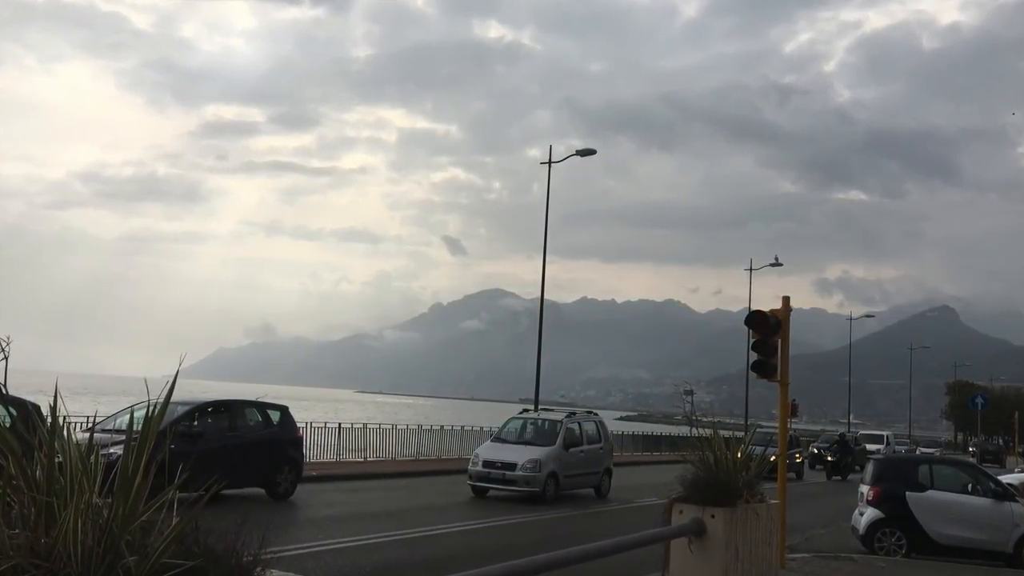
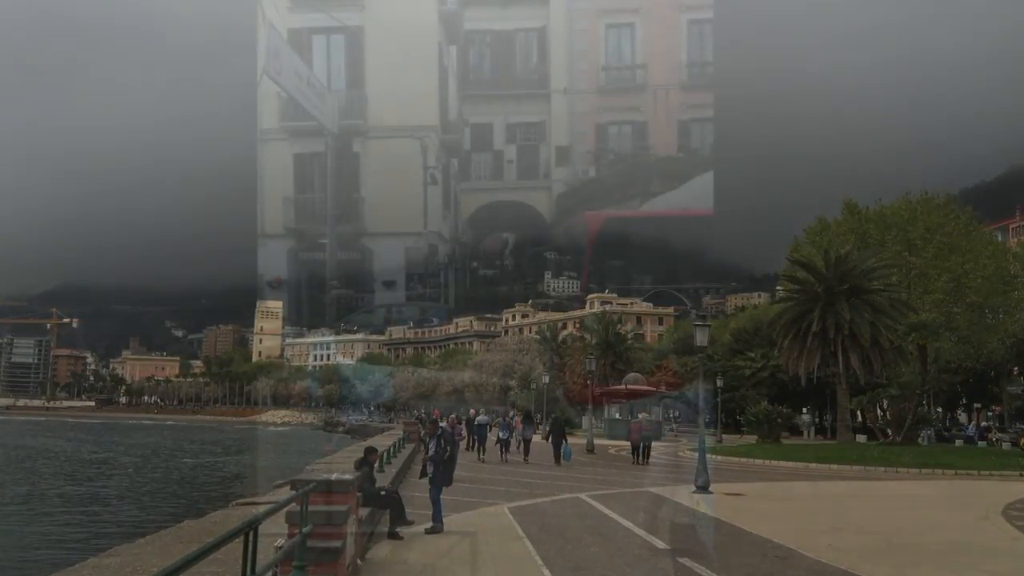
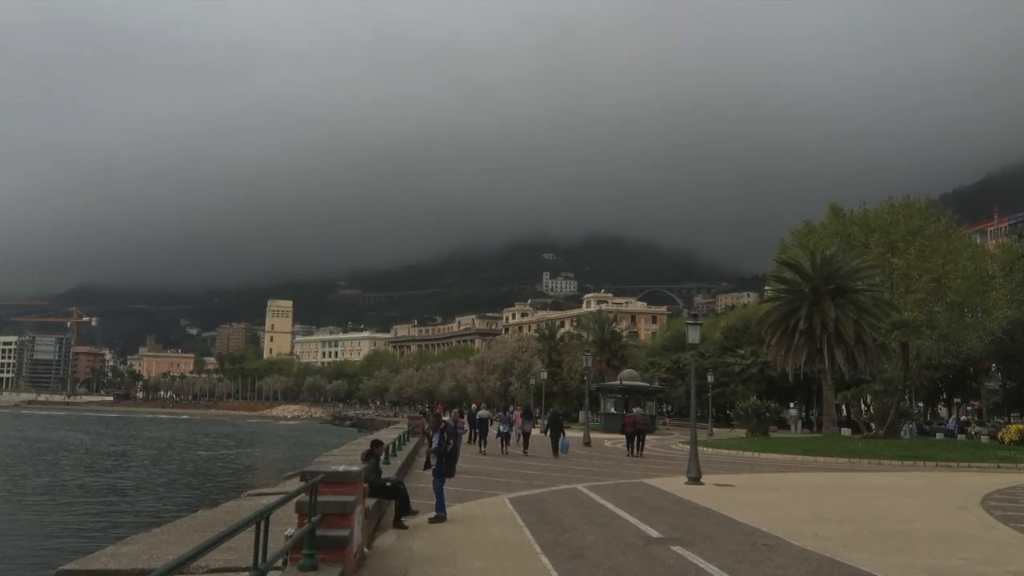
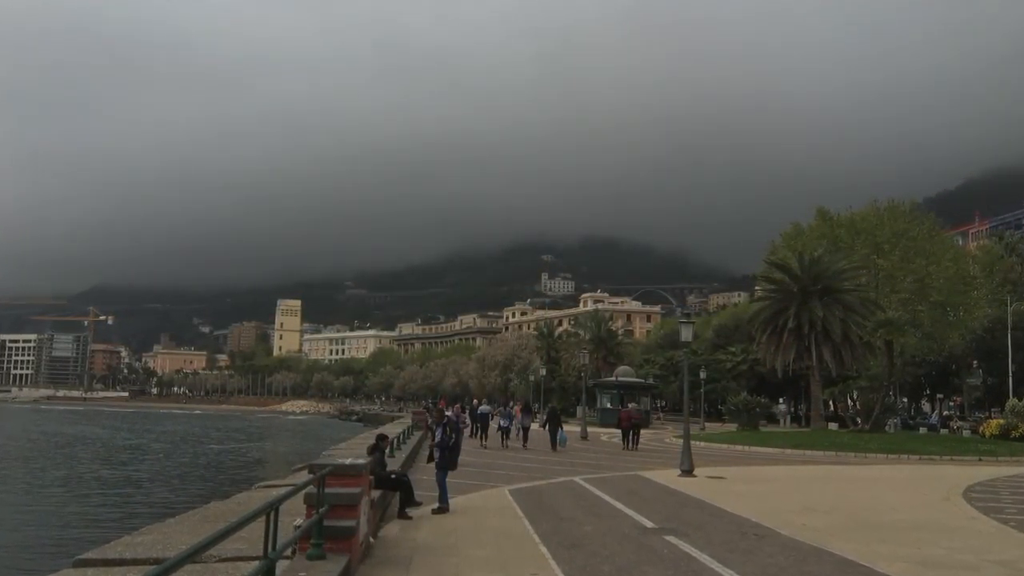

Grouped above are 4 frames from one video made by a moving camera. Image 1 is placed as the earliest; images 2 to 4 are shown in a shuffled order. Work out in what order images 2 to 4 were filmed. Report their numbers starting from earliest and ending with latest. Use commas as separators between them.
4, 3, 2
